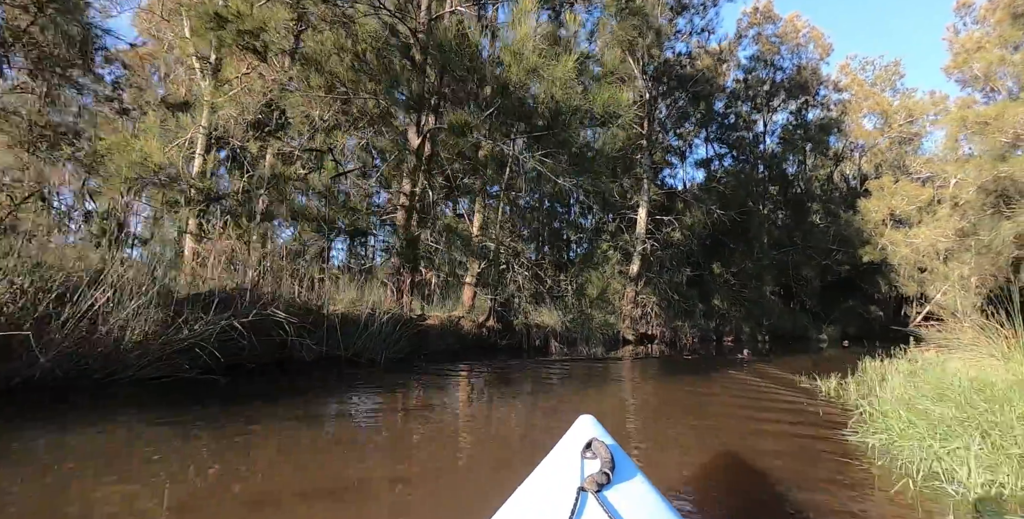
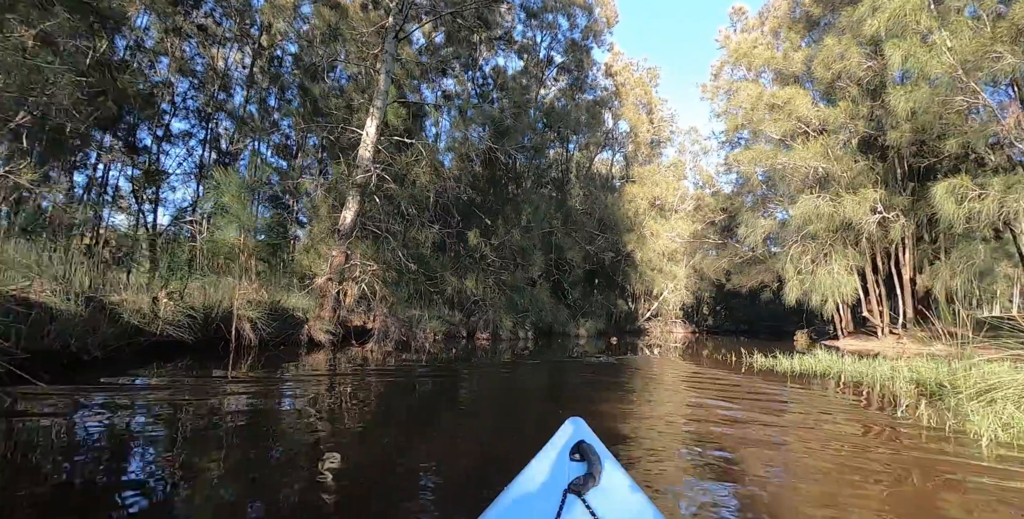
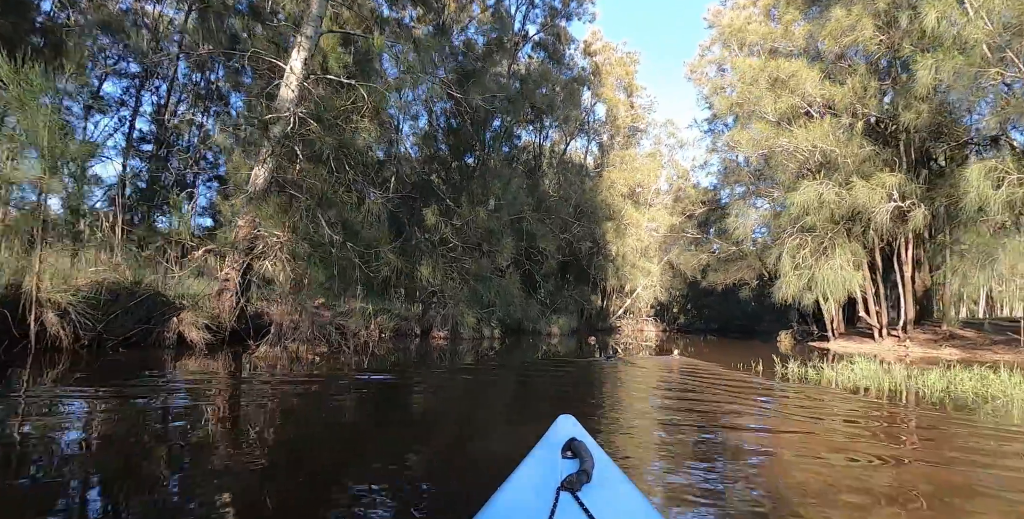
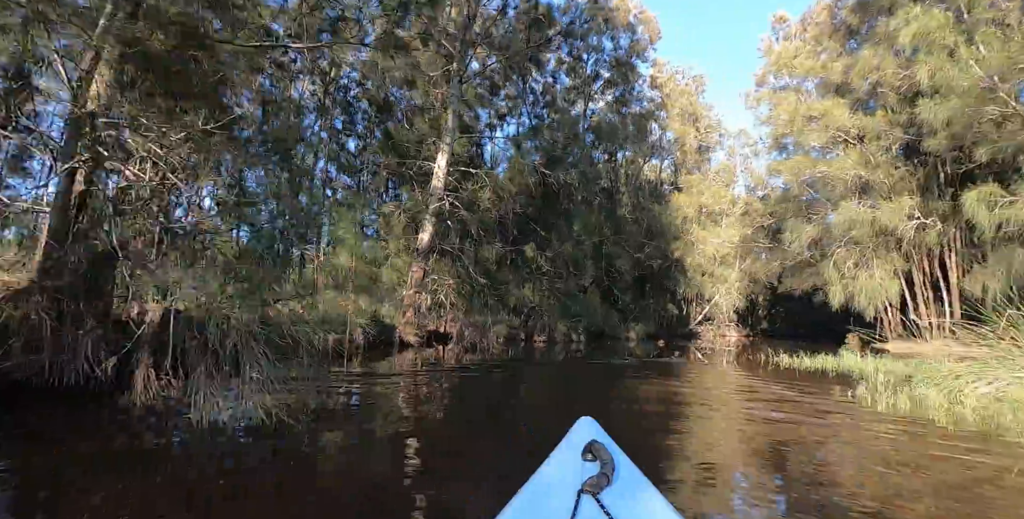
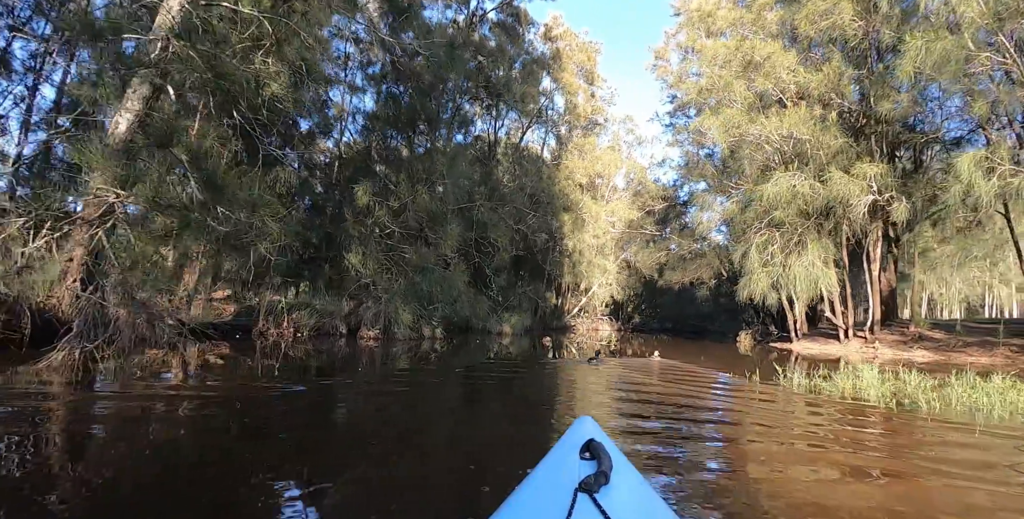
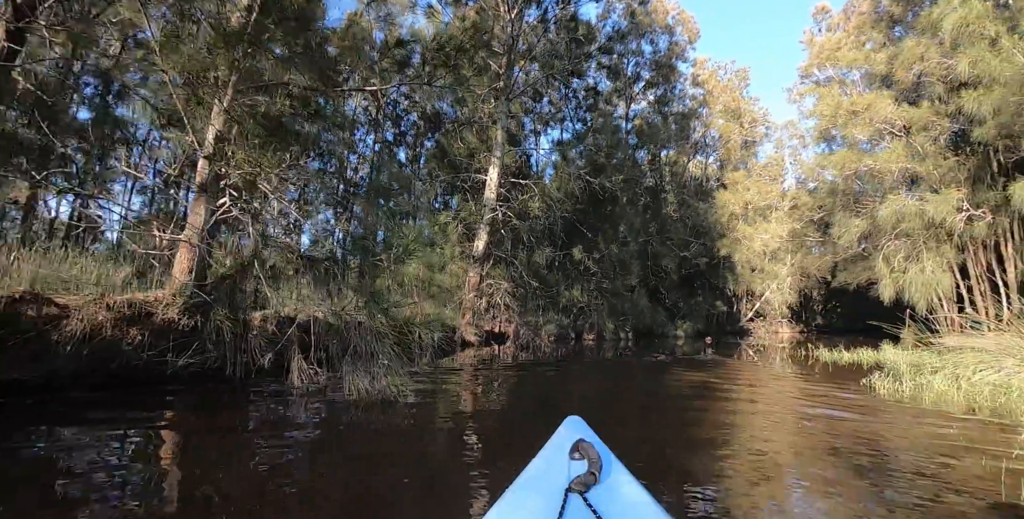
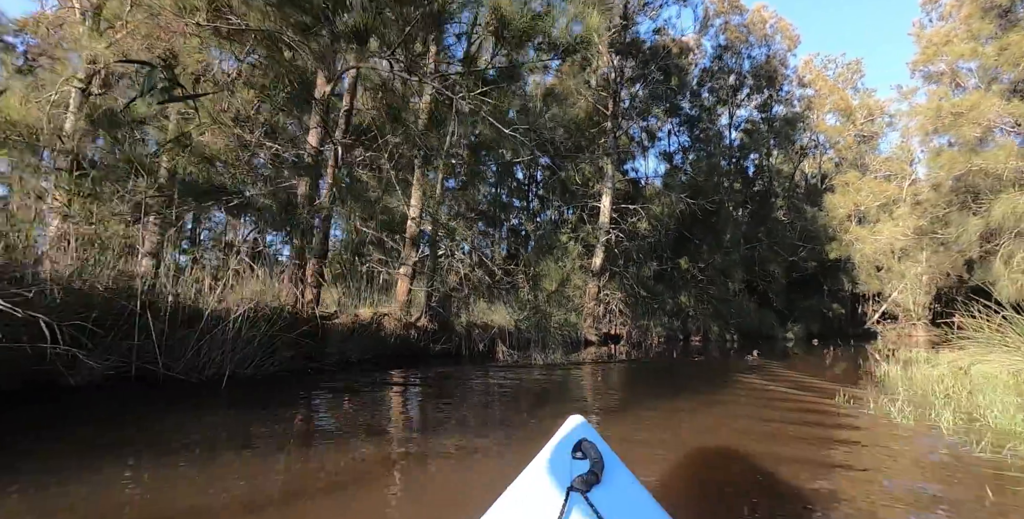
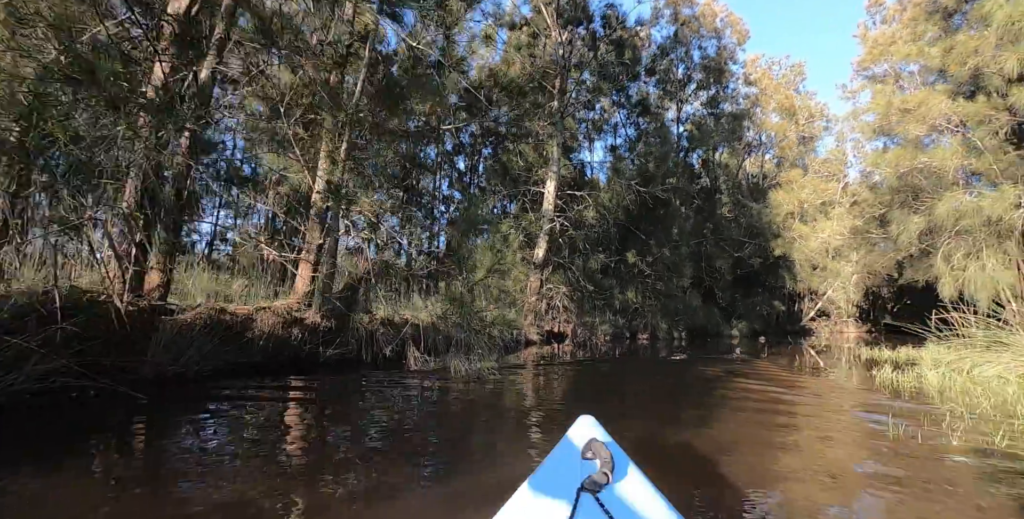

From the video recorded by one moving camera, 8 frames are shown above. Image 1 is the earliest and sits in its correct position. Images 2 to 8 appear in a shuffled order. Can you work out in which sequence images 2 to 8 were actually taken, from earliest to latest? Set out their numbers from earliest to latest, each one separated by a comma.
7, 8, 6, 4, 2, 3, 5
